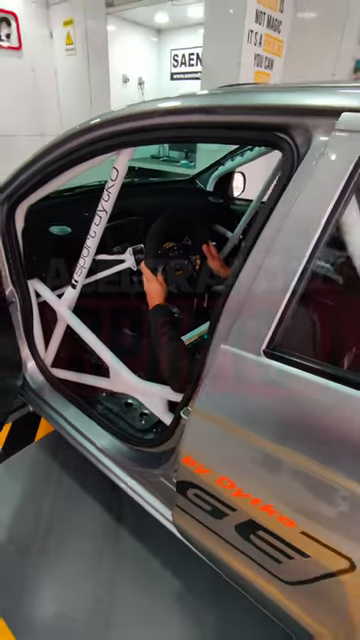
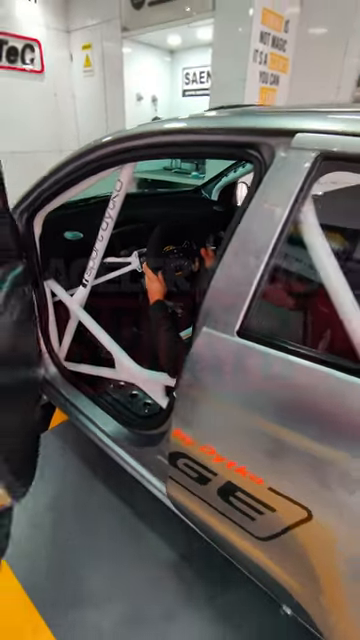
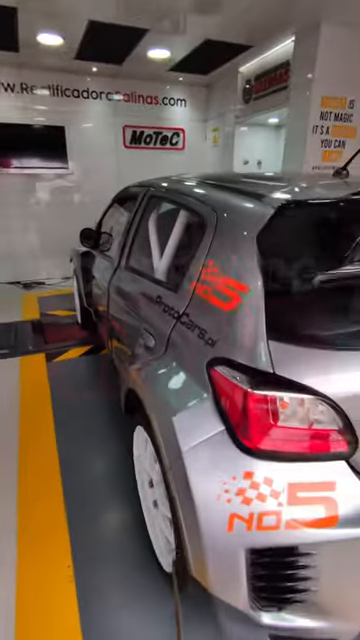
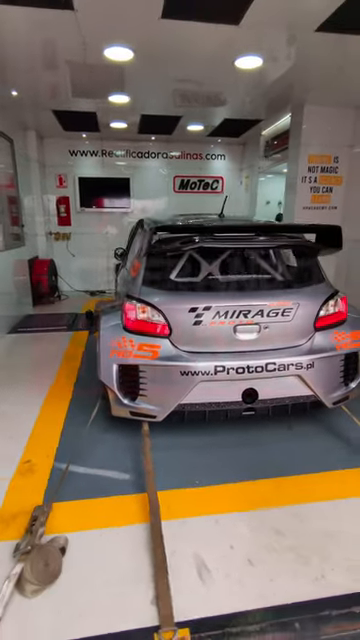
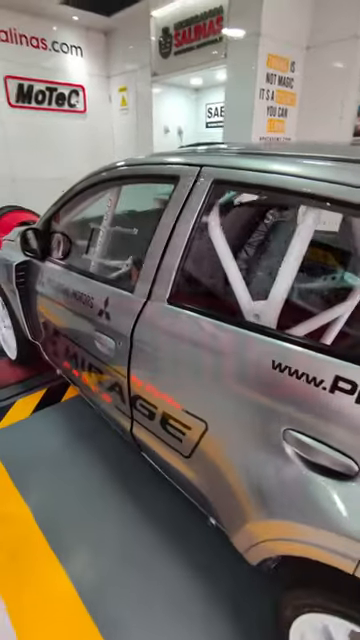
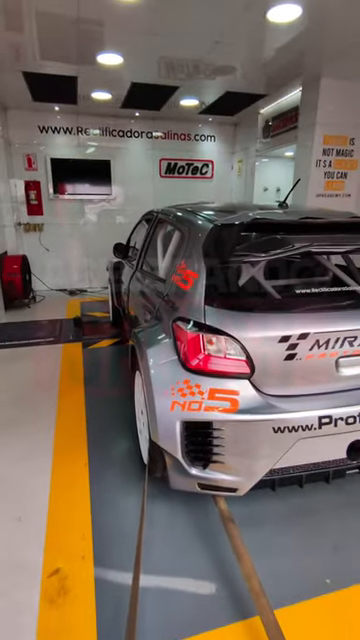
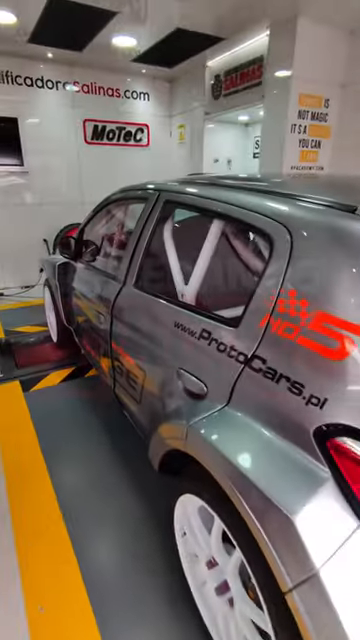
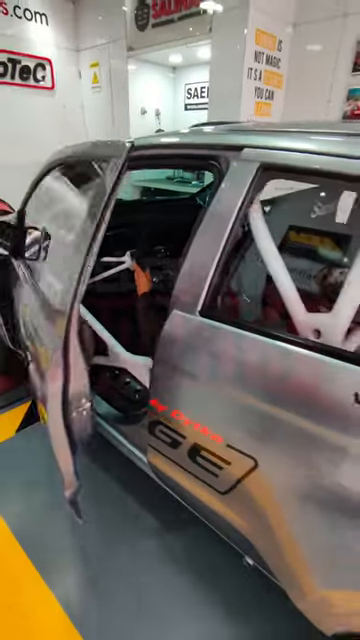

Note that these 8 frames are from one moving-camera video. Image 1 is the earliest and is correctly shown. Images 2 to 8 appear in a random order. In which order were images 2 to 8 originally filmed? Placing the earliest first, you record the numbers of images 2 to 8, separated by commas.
2, 8, 5, 7, 3, 6, 4
